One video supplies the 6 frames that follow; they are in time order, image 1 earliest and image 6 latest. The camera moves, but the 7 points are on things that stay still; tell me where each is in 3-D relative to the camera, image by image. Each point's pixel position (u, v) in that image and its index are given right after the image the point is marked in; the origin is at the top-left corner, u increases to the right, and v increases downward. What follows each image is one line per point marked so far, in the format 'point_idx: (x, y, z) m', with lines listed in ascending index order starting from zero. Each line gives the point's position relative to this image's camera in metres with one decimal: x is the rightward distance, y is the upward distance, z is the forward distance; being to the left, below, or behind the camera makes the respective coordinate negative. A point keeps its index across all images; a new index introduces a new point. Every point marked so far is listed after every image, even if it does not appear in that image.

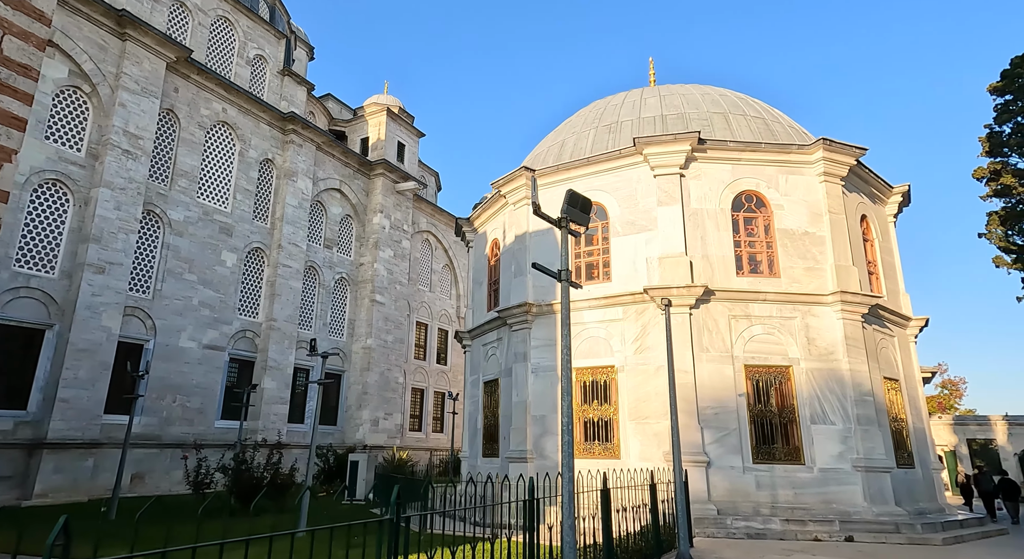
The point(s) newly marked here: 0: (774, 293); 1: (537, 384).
0: (+6.4, -0.3, +14.9) m
1: (+0.6, -2.7, +15.7) m
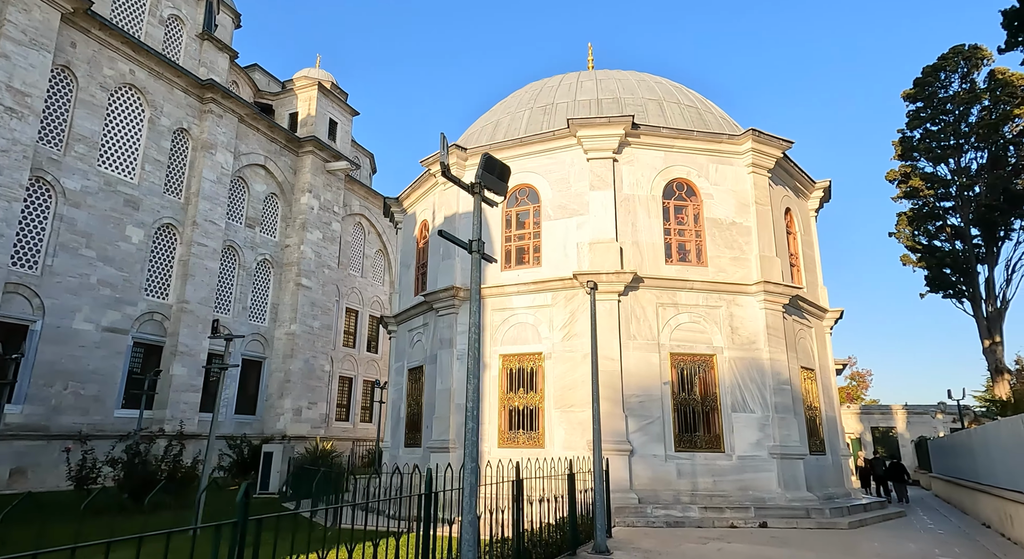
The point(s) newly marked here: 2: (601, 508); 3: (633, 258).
0: (+4.6, -0.1, +14.9) m
1: (-1.3, -2.3, +15.1) m
2: (+1.3, -3.4, +8.9) m
3: (+2.9, +0.5, +14.9) m
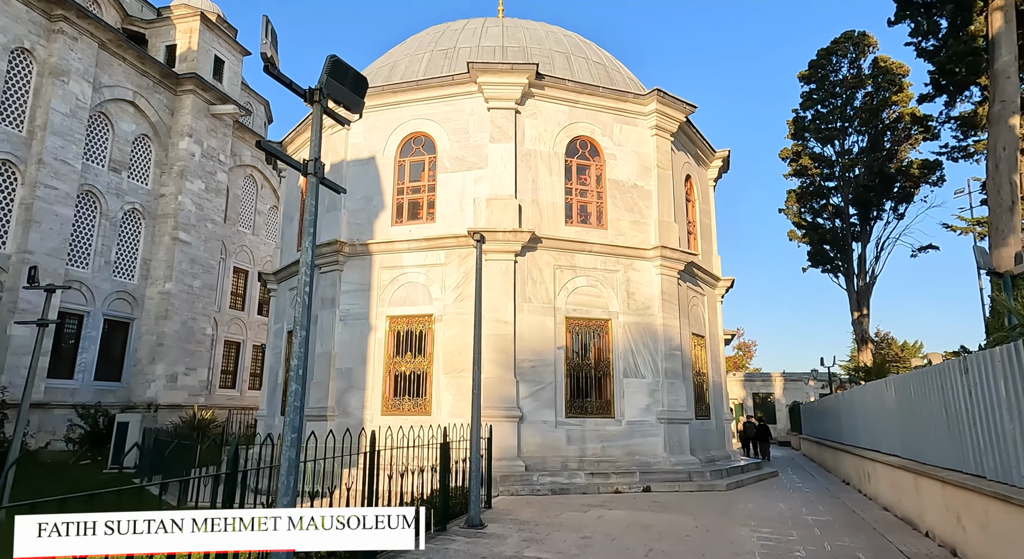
0: (+2.1, +0.8, +14.5) m
1: (-3.9, -1.2, +14.0) m
2: (-0.5, -2.7, +8.2) m
3: (+0.4, +1.5, +14.1) m
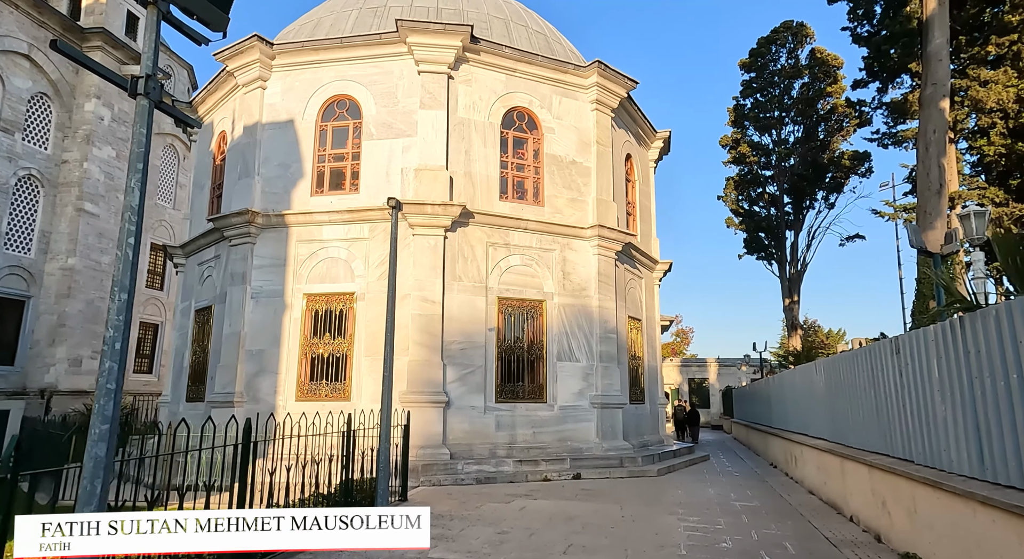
0: (+0.5, +1.3, +13.8) m
1: (-5.4, -0.7, +12.8) m
2: (-1.5, -2.3, +7.4) m
3: (-1.1, +2.0, +13.3) m
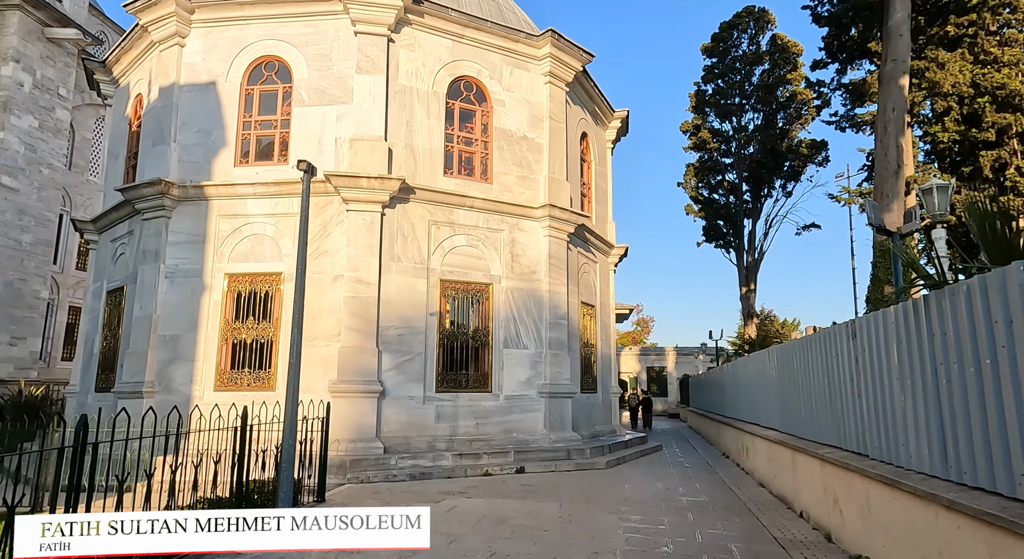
0: (-0.7, +1.7, +12.9) m
1: (-6.5, -0.3, +11.6) m
2: (-2.4, -2.1, +6.5) m
3: (-2.2, +2.4, +12.3) m
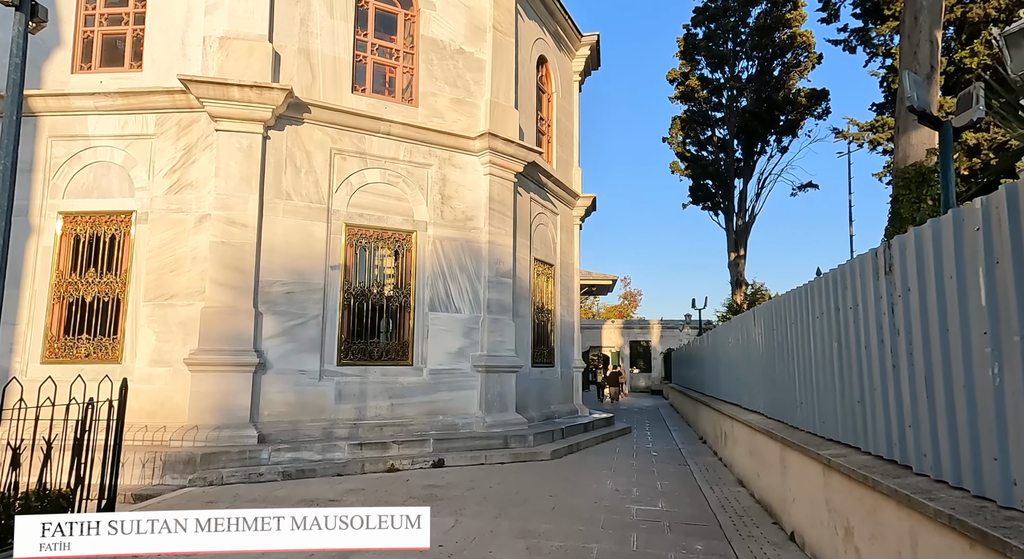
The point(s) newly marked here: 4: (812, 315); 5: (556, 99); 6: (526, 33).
0: (-1.9, +2.6, +10.3) m
1: (-7.7, +0.6, +8.9) m
2: (-3.5, -1.4, +3.9) m
3: (-3.4, +3.3, +9.6) m
4: (+3.0, -0.4, +6.1) m
5: (+1.0, +4.2, +14.1) m
6: (+0.3, +5.2, +12.7) m
